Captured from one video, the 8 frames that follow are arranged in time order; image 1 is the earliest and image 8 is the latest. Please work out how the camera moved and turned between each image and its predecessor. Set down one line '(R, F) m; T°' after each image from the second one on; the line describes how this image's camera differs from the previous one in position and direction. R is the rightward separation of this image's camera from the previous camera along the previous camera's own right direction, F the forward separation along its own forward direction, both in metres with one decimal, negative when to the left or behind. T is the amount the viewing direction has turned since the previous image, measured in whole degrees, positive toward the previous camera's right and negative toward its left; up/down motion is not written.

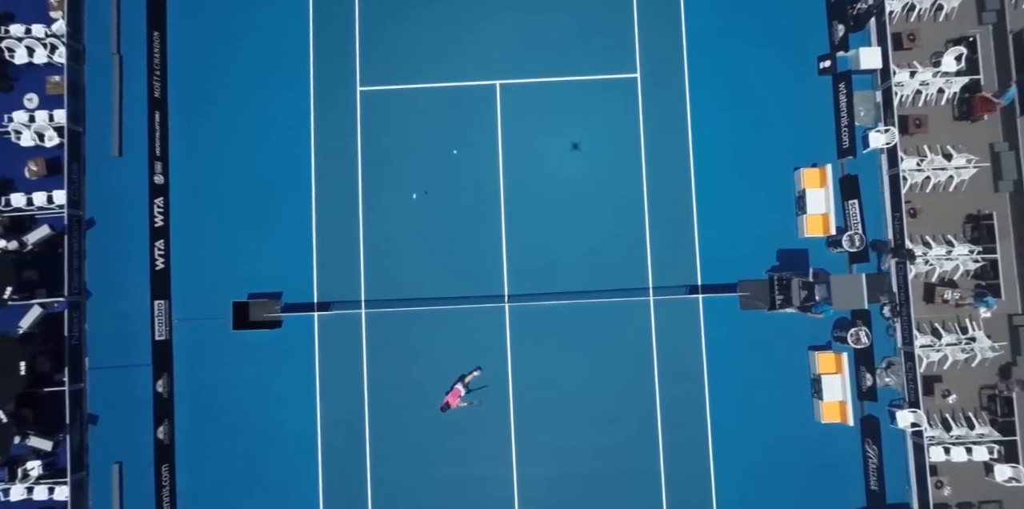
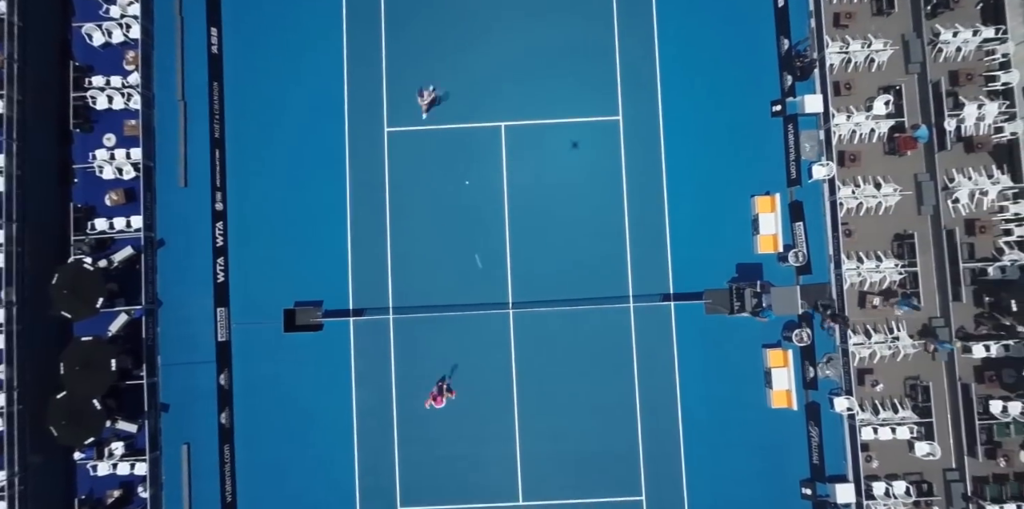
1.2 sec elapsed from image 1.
(0.0, -2.5) m; 0°
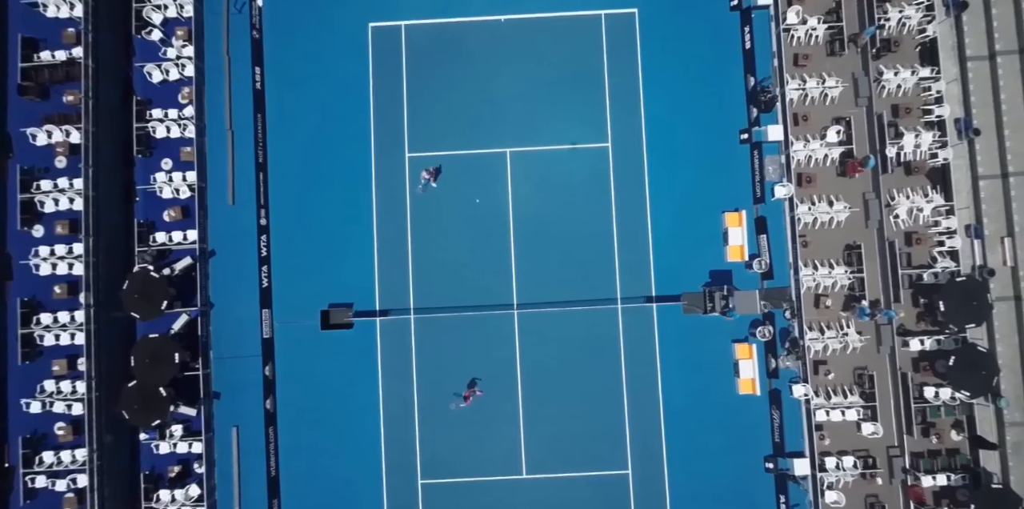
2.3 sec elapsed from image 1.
(-0.1, -2.5) m; 0°
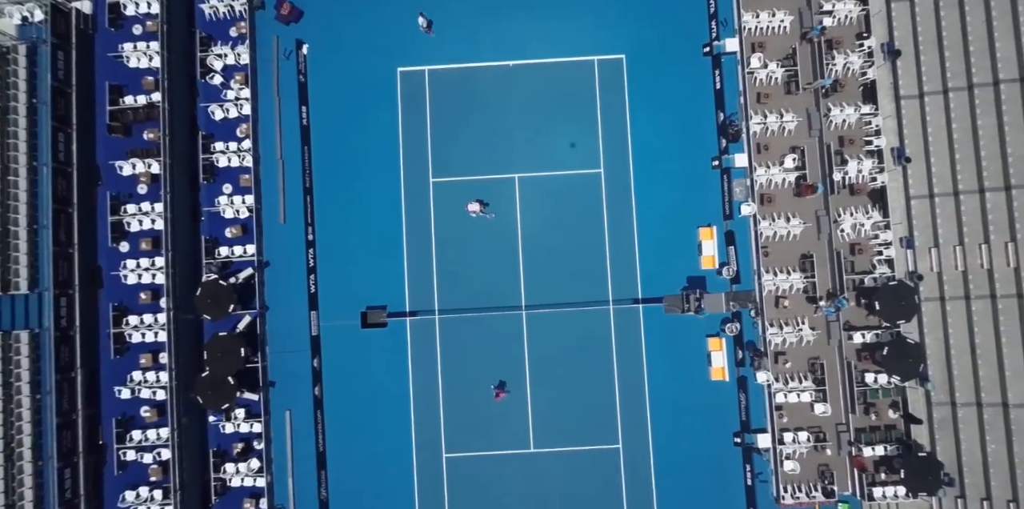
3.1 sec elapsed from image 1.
(-0.2, -3.3) m; 0°
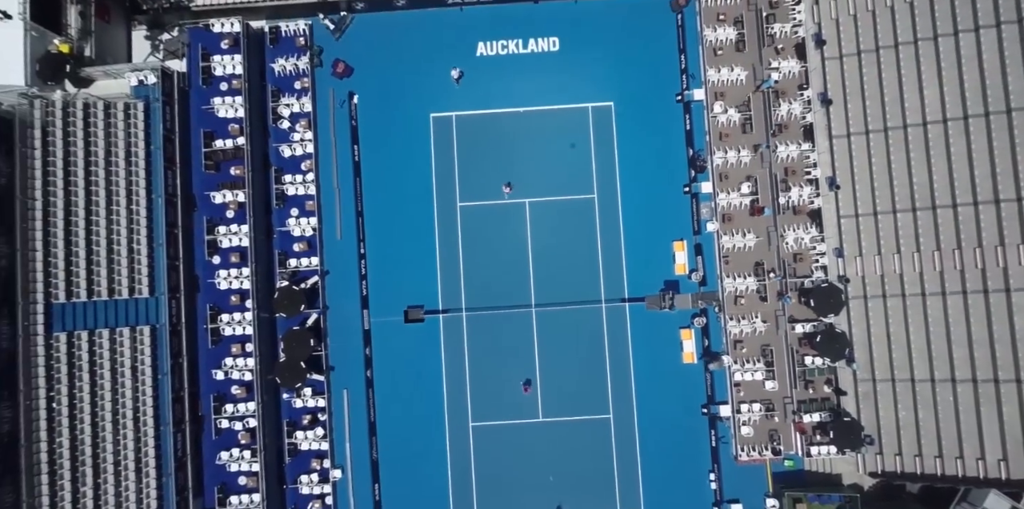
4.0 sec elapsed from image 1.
(-0.3, -5.3) m; 0°
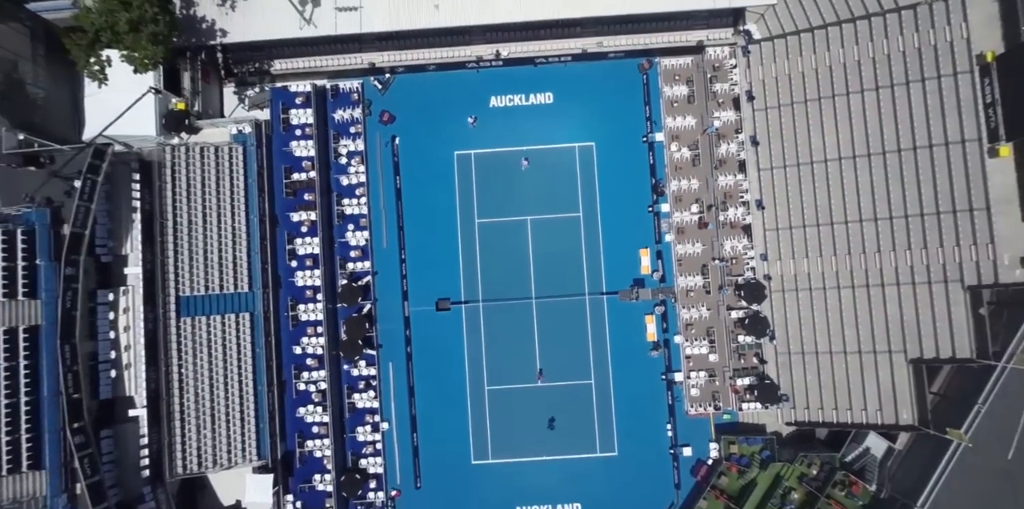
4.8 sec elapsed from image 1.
(-0.1, -8.3) m; 0°
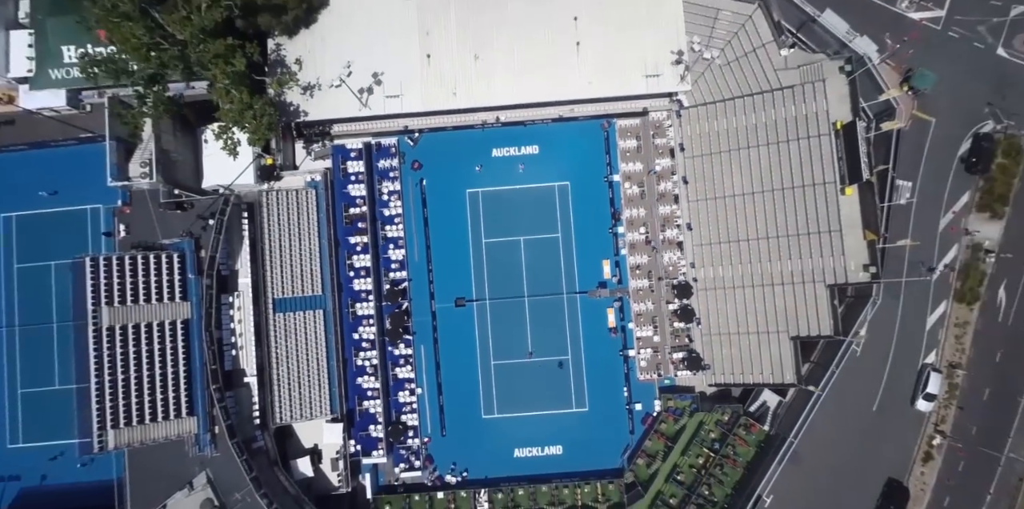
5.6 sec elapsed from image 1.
(+0.2, -12.9) m; 0°
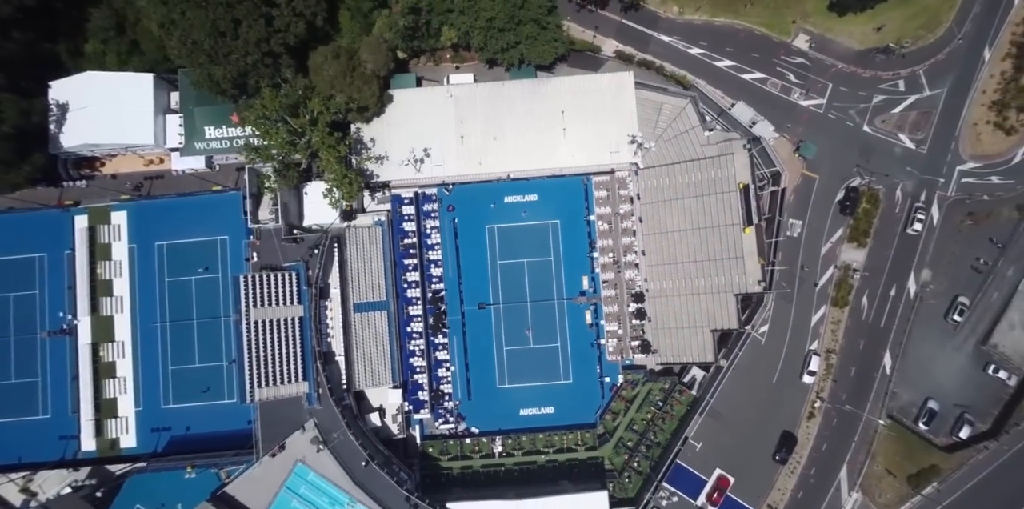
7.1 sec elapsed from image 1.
(-0.4, -19.8) m; 0°
